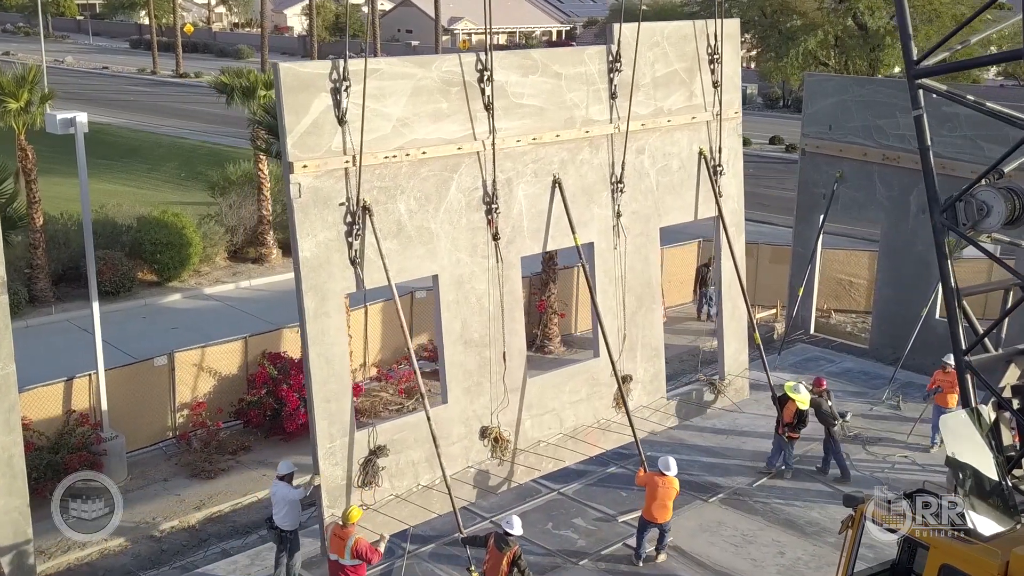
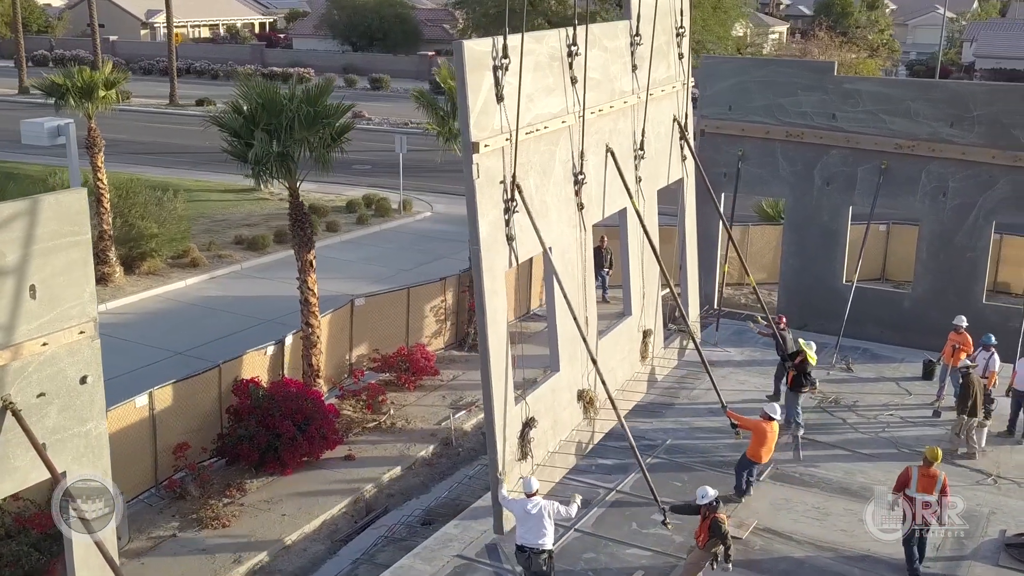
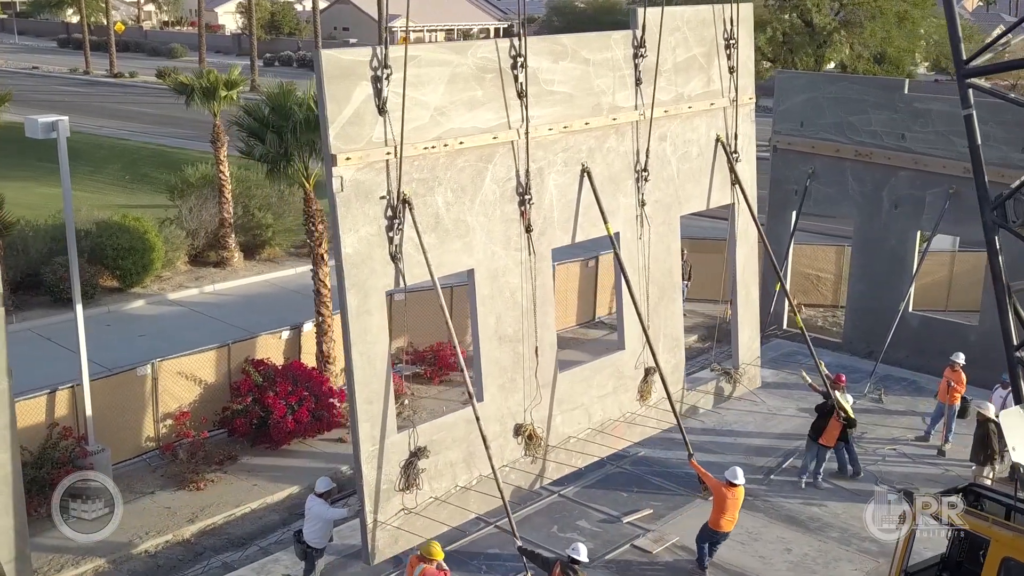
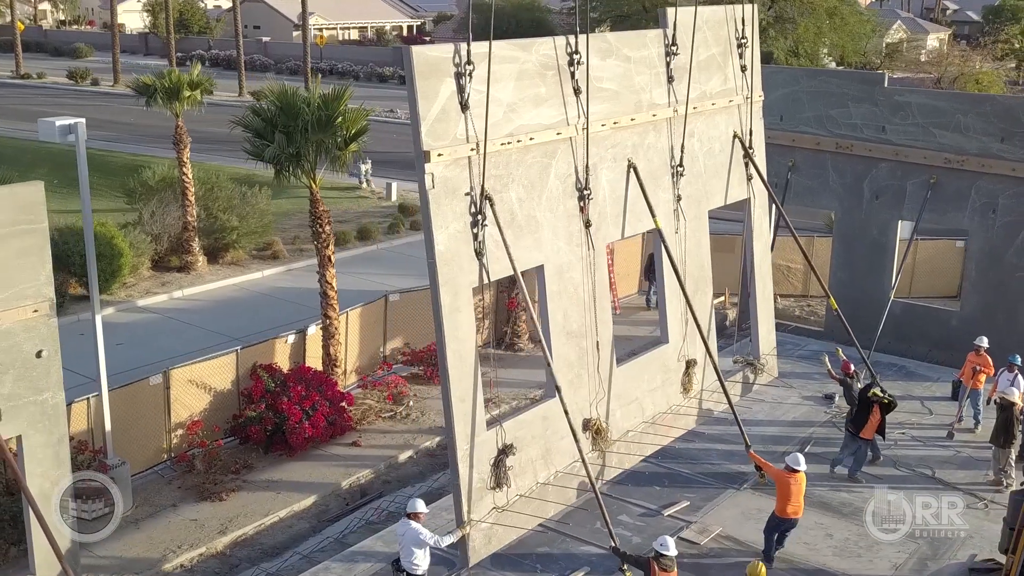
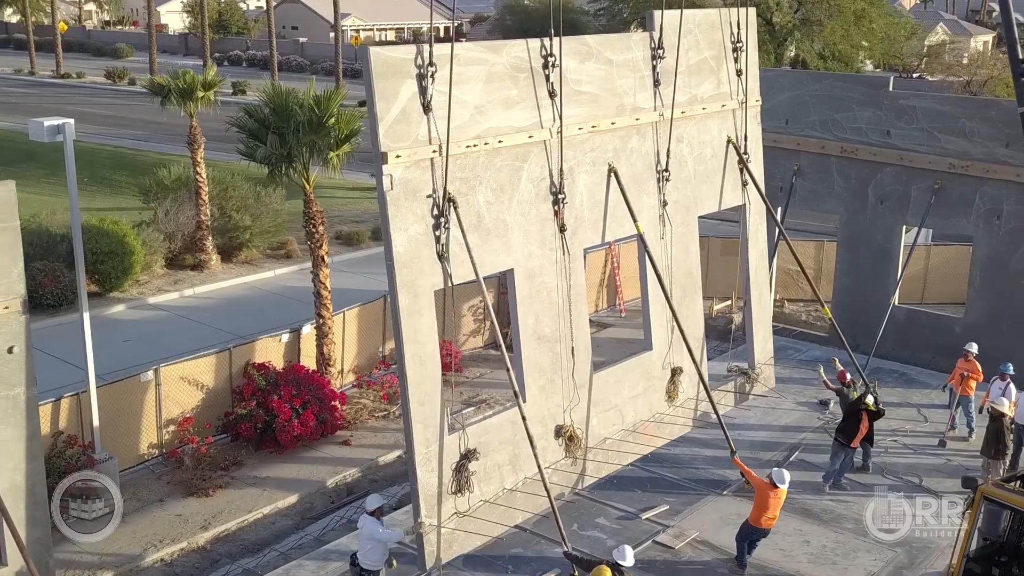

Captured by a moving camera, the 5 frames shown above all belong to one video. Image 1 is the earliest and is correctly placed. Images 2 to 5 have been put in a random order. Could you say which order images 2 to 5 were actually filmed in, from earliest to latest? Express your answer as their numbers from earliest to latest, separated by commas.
3, 5, 4, 2
